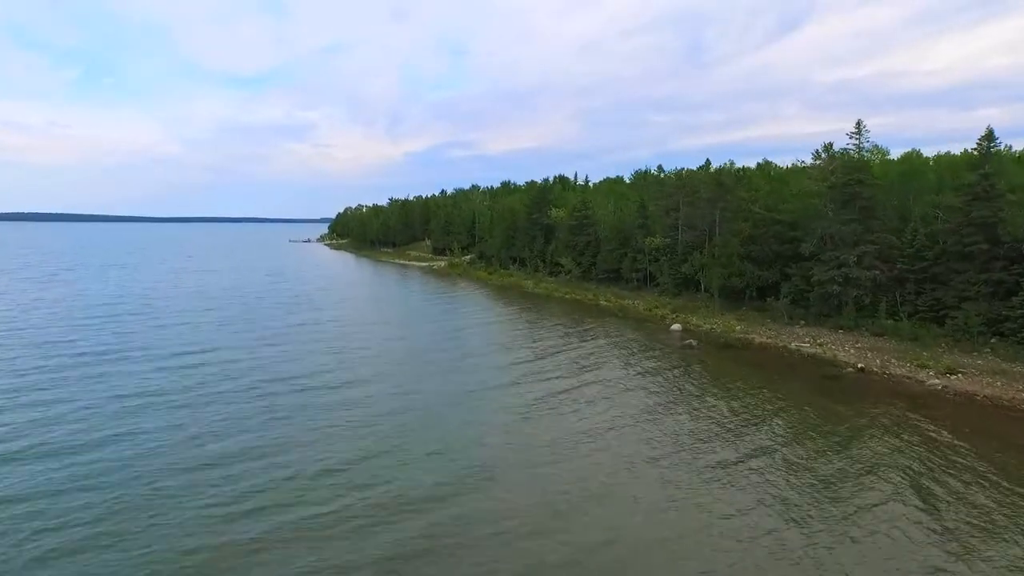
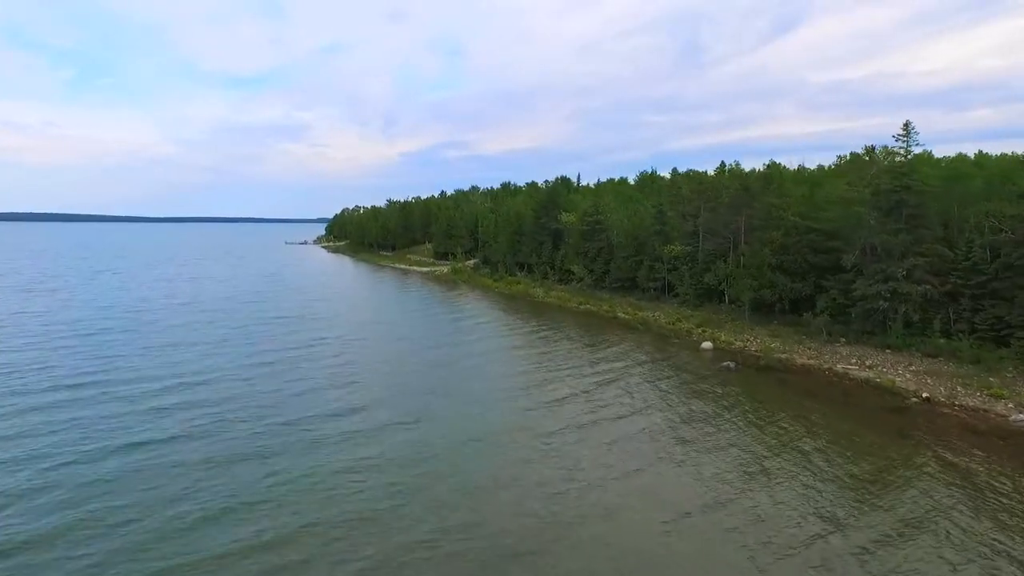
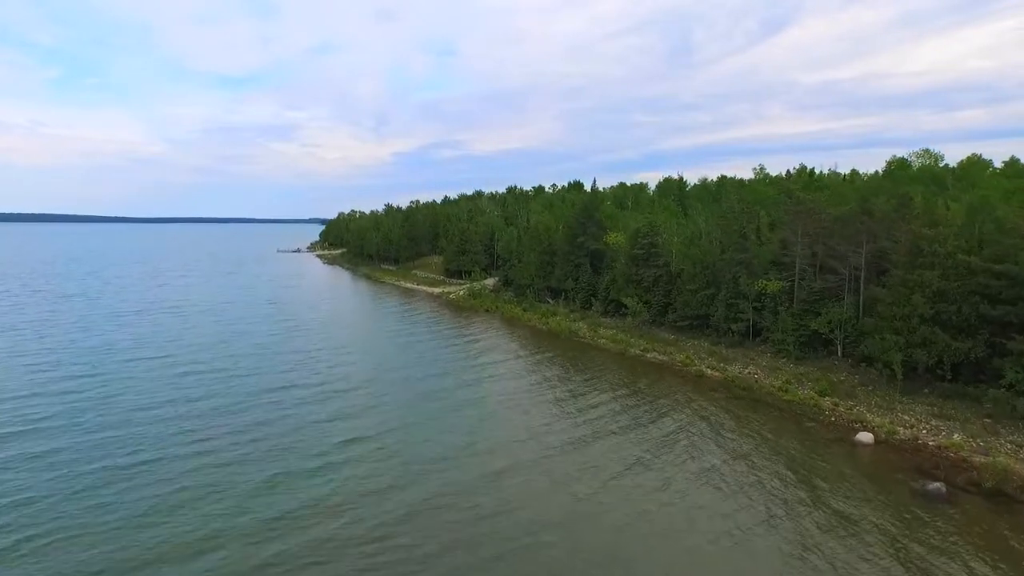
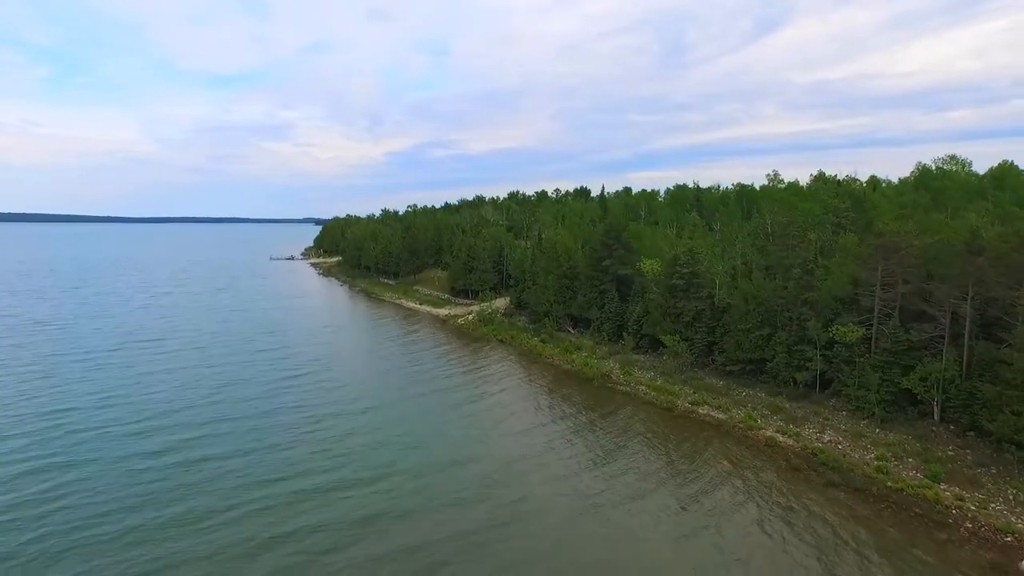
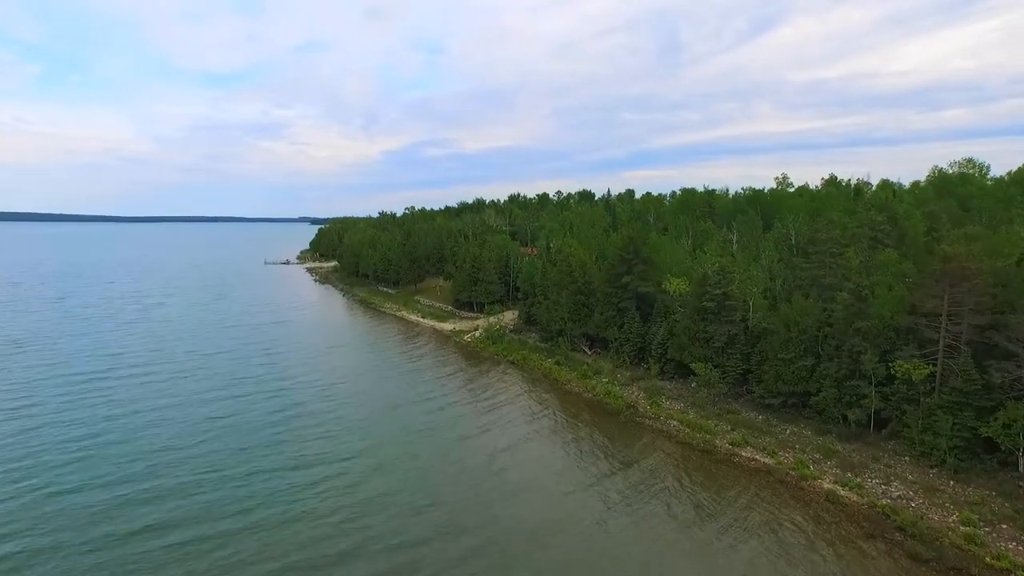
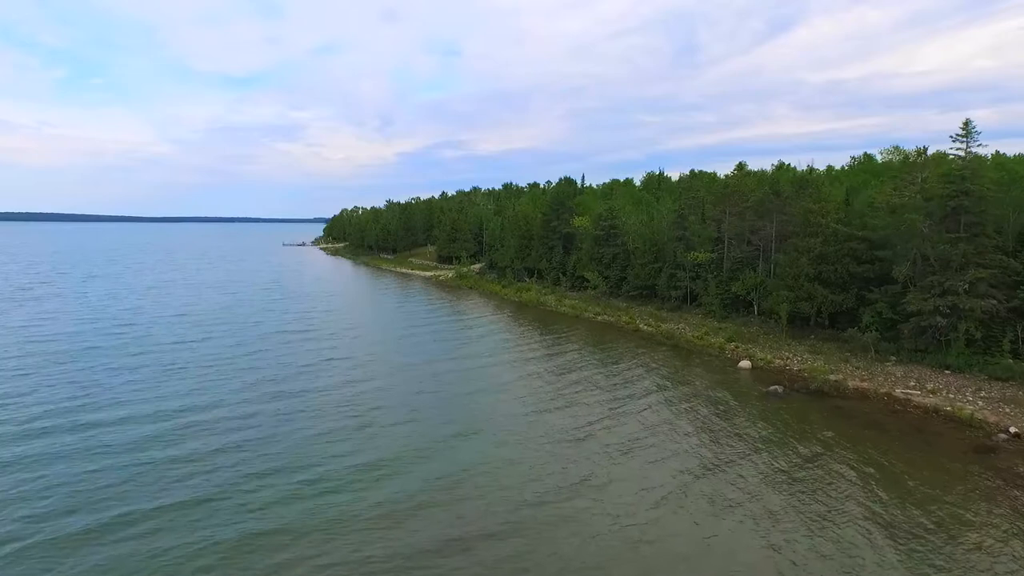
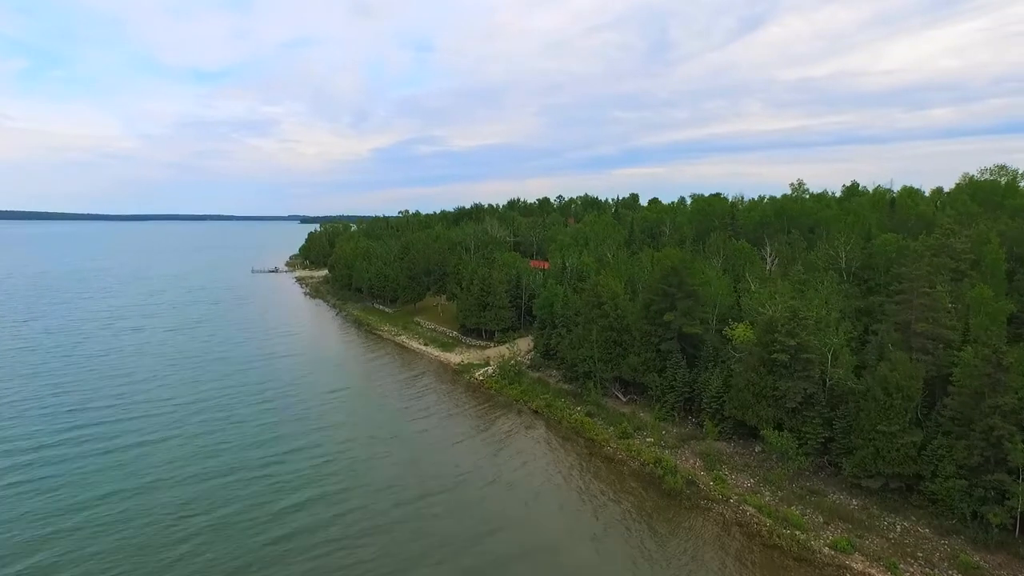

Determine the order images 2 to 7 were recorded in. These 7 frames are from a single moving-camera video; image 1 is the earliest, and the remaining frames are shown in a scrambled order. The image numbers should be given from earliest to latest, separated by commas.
2, 6, 3, 4, 5, 7
